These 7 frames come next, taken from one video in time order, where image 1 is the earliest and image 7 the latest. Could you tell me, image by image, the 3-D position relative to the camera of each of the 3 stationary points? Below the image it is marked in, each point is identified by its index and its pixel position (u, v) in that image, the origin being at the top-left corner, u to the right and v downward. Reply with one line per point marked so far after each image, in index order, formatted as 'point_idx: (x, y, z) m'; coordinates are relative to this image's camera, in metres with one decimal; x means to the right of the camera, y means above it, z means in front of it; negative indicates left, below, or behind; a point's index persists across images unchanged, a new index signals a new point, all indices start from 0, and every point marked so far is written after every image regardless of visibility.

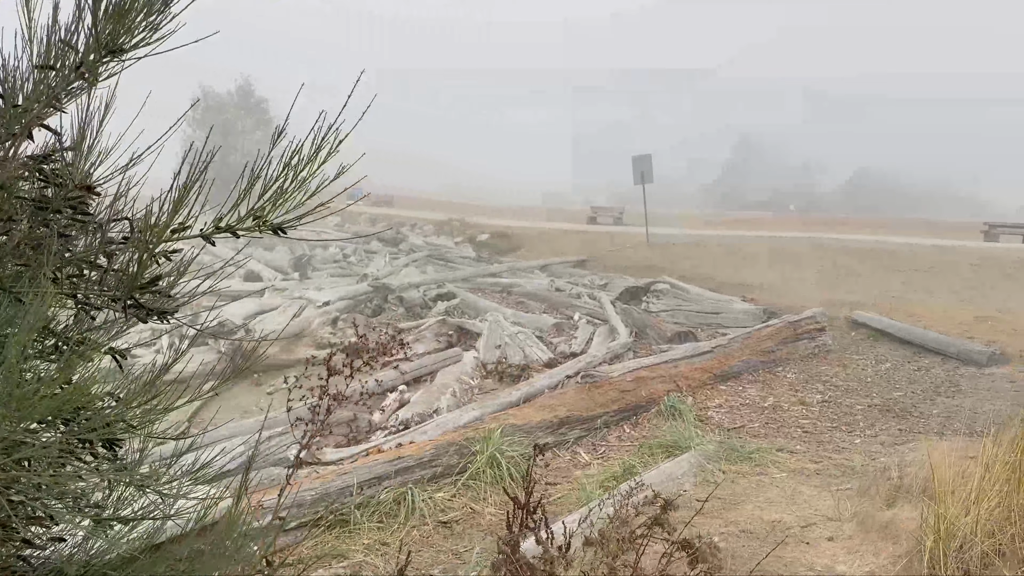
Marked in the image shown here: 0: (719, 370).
0: (+1.8, -0.7, +6.9) m
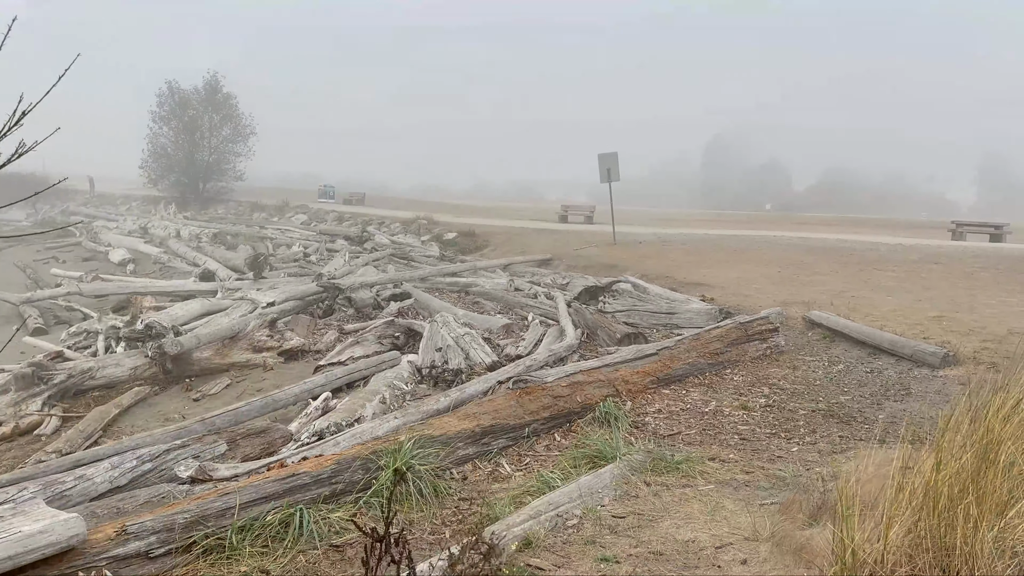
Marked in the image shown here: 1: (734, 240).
0: (+1.2, -0.7, +6.7) m
1: (+5.3, +1.1, +19.0) m
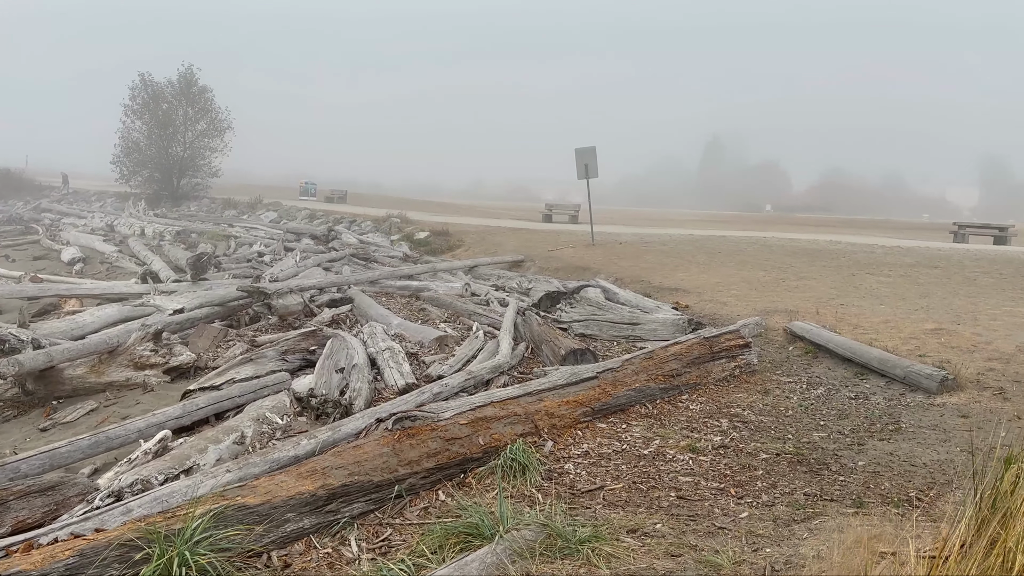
0: (+0.6, -0.8, +5.5) m
1: (+4.7, +1.0, +17.8) m
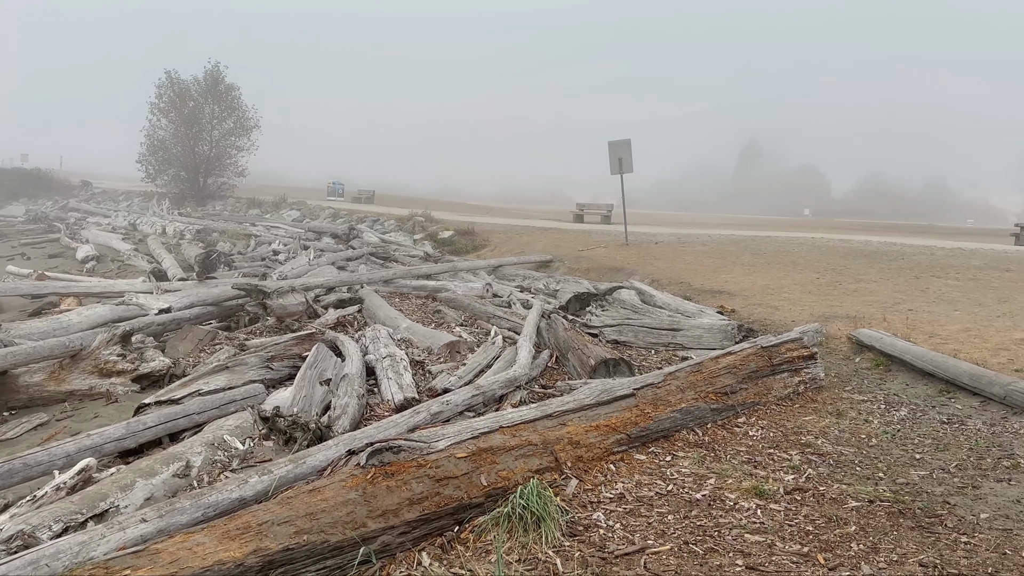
0: (+0.7, -0.8, +4.4) m
1: (+5.3, +1.0, +16.5) m
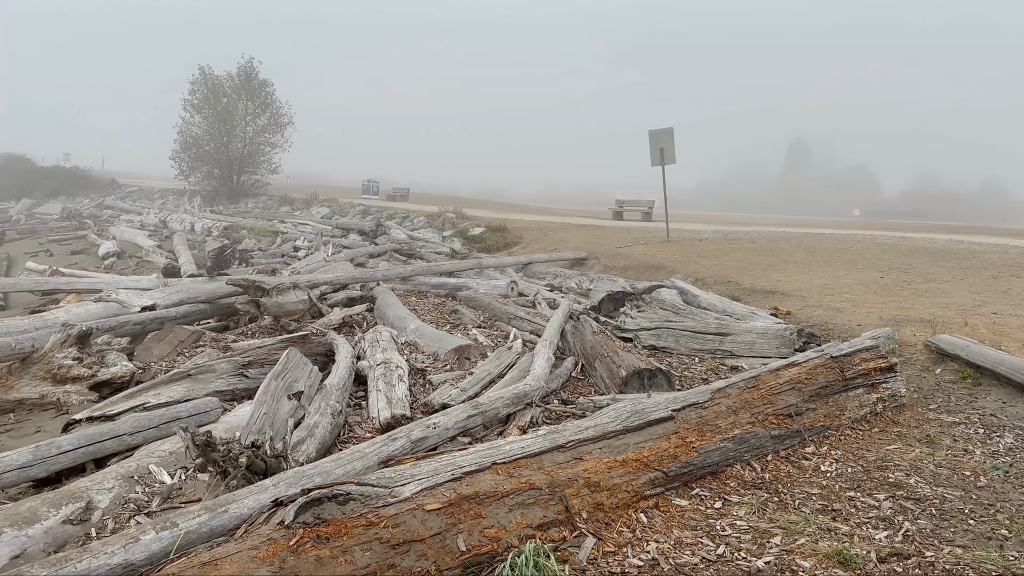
0: (+0.7, -0.8, +3.4) m
1: (+5.9, +1.0, +15.3) m
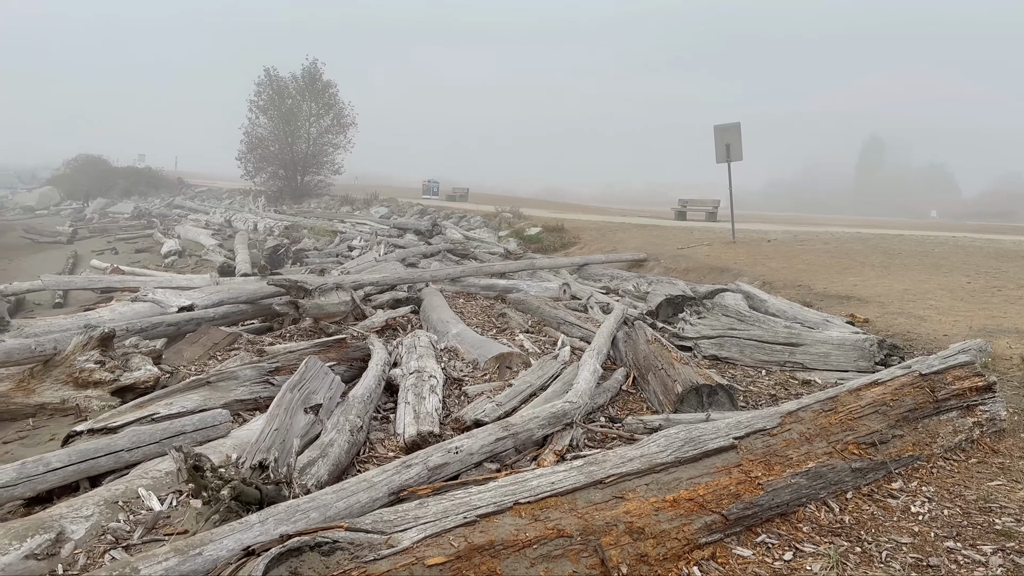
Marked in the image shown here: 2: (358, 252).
0: (+0.8, -0.8, +2.9) m
1: (+7.0, +0.9, +14.3) m
2: (-2.8, +0.7, +14.7) m
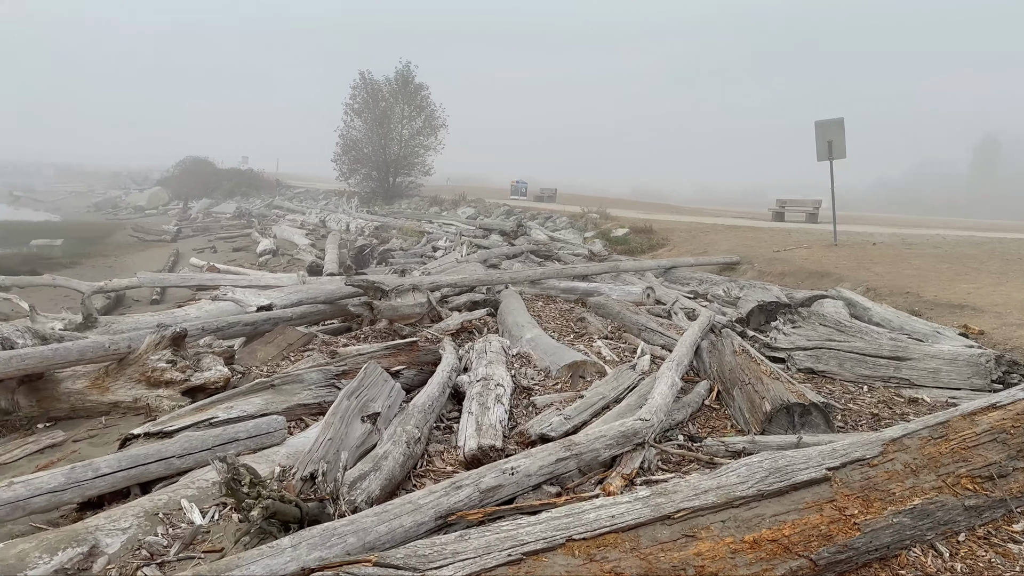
0: (+1.0, -0.8, +2.5) m
1: (+8.4, +0.7, +13.2) m
2: (-1.3, +0.7, +14.7) m
